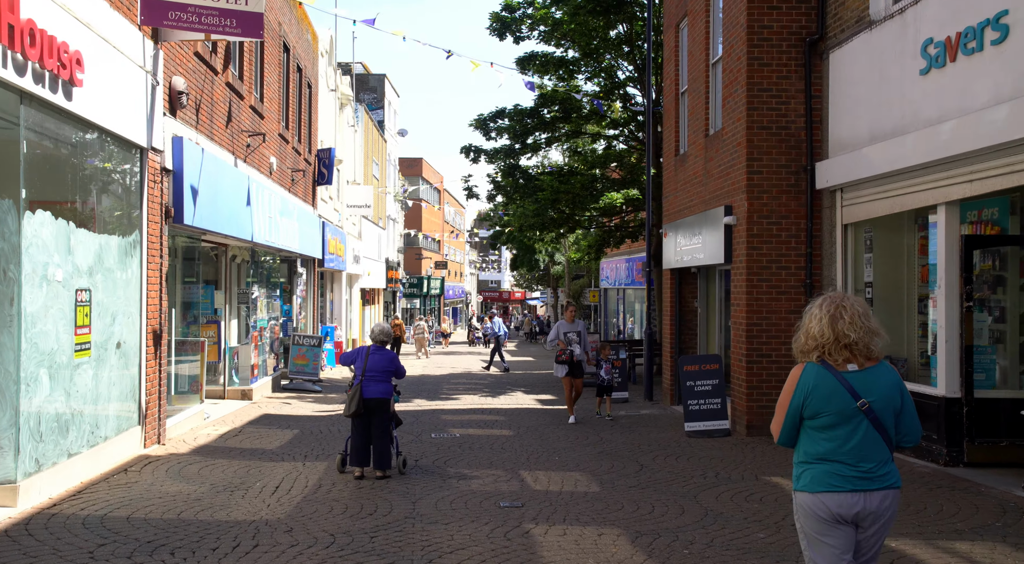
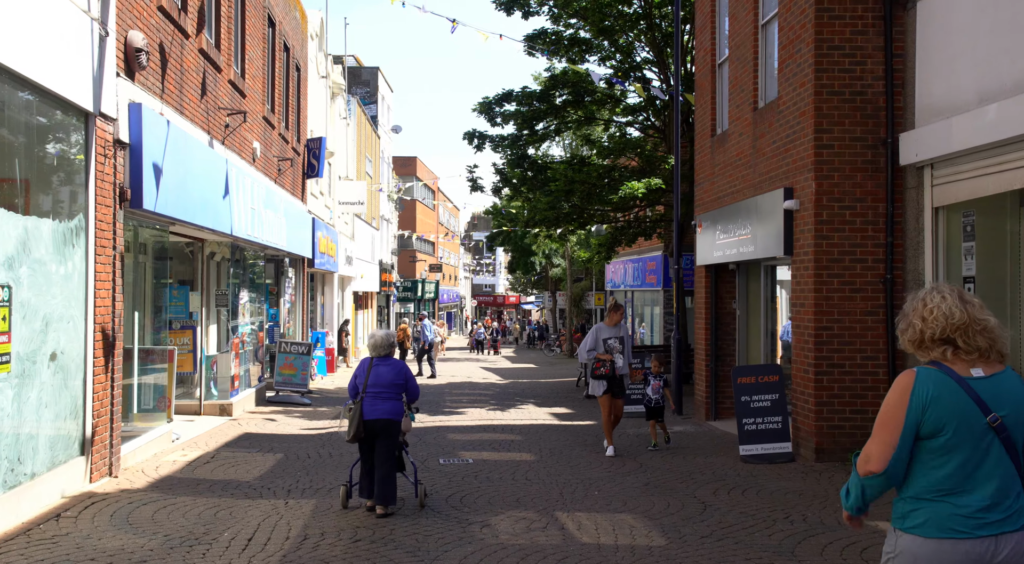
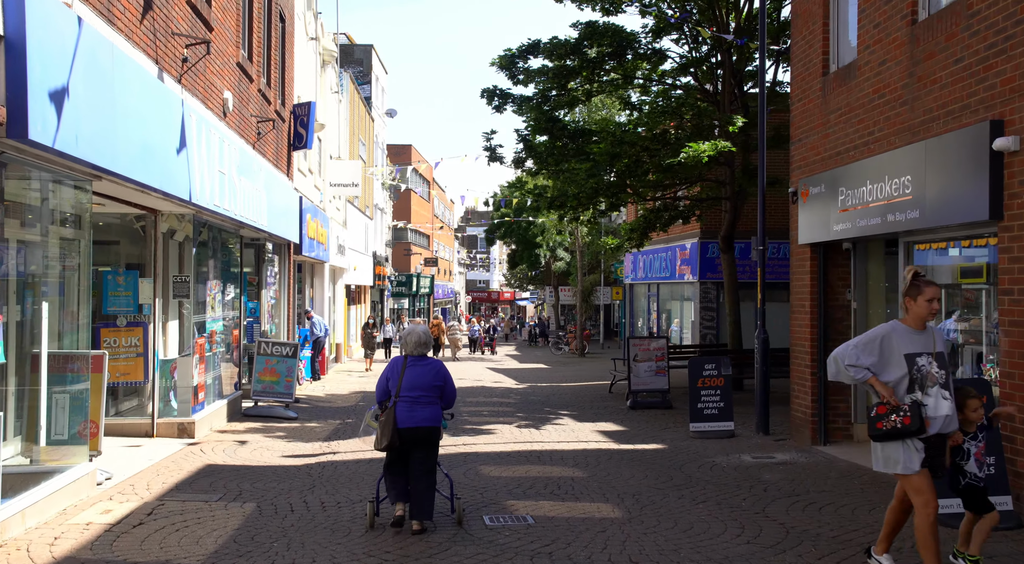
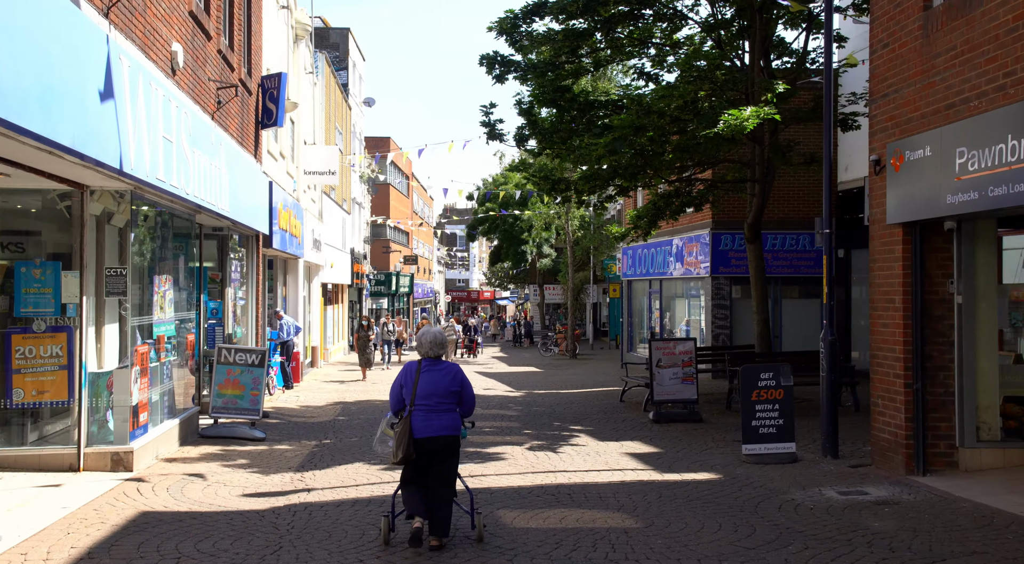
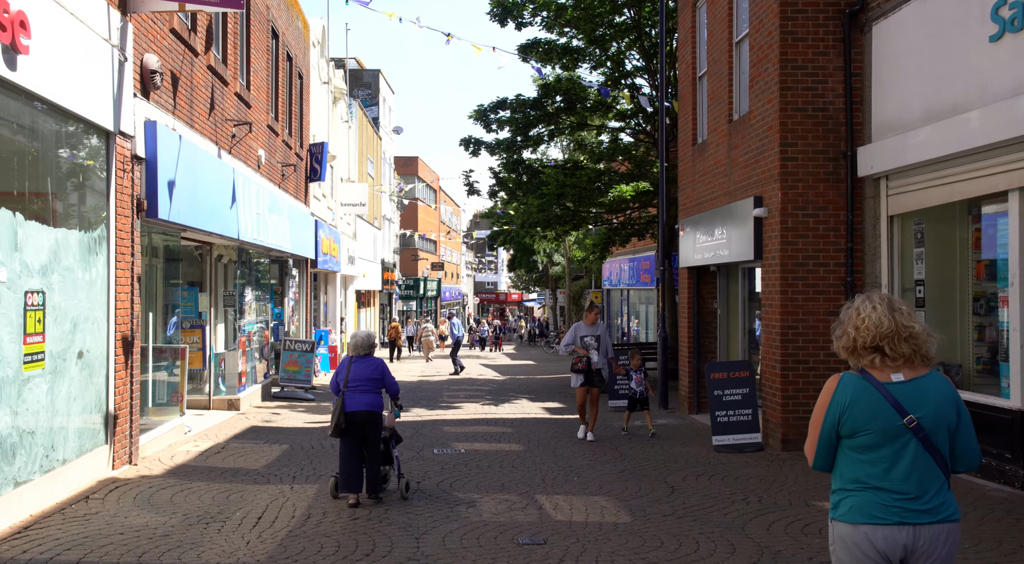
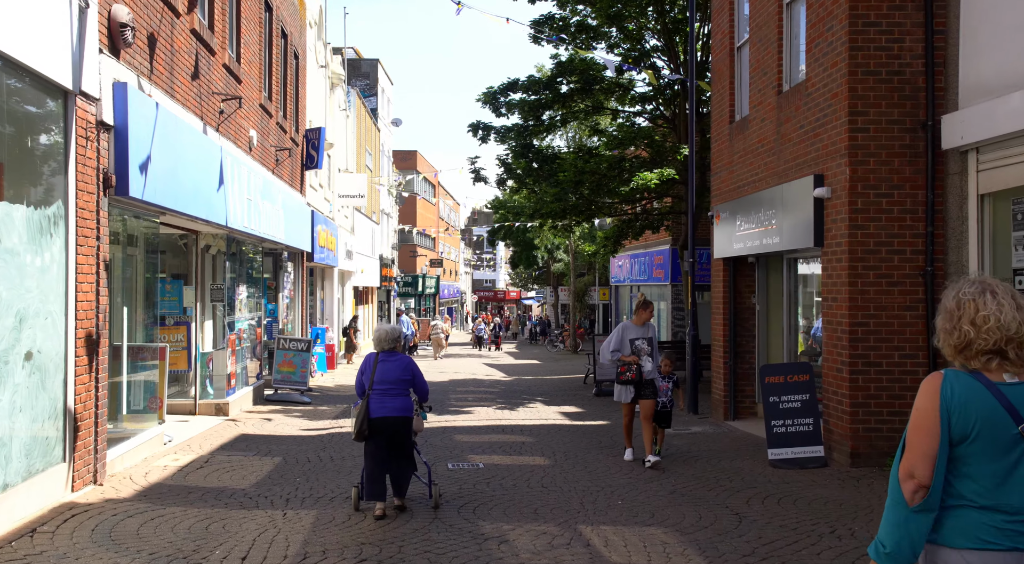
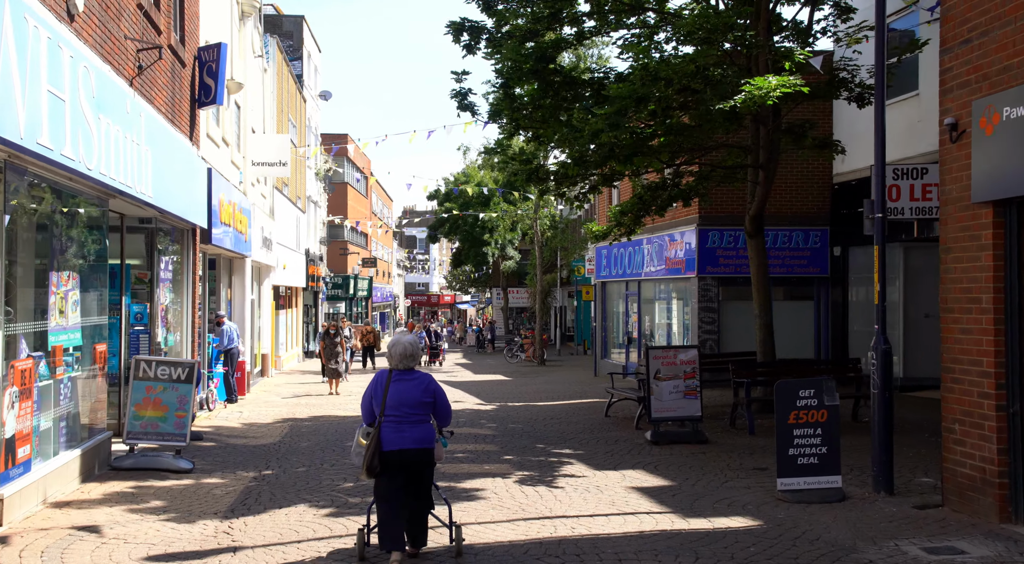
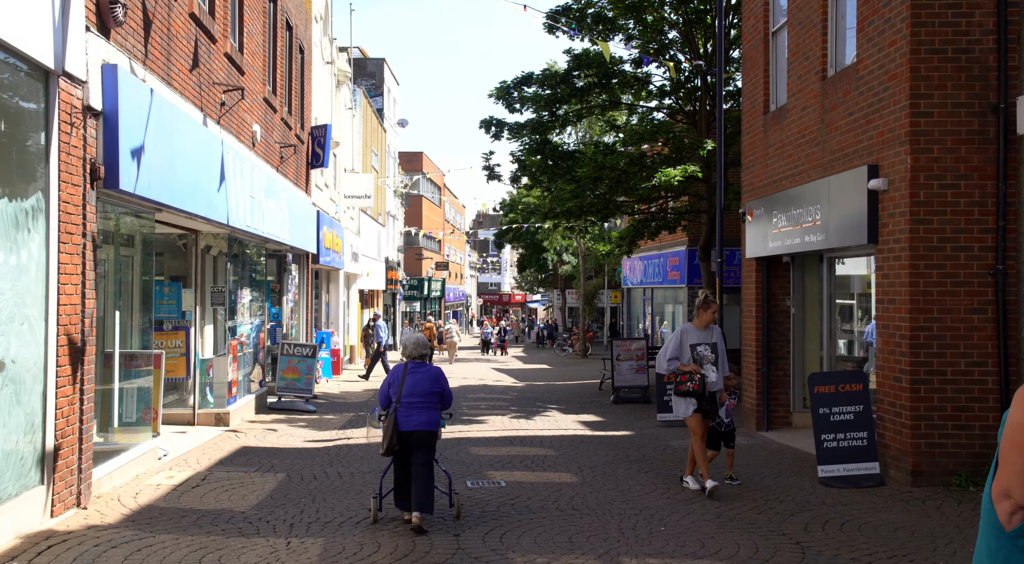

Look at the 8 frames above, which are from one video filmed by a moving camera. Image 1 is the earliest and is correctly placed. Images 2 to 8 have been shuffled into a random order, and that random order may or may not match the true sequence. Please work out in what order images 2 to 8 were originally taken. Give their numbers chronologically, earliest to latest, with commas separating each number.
5, 2, 6, 8, 3, 4, 7
